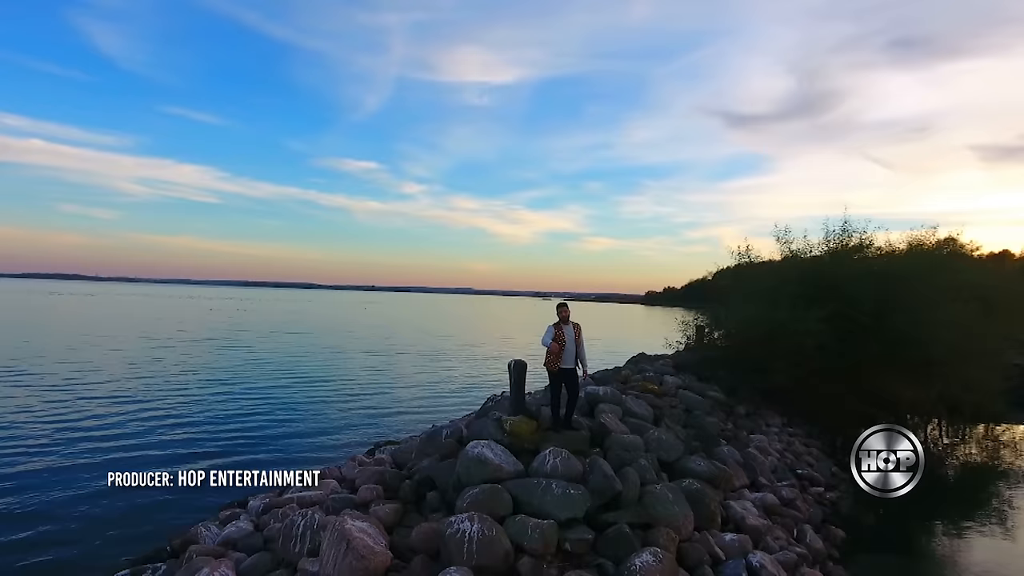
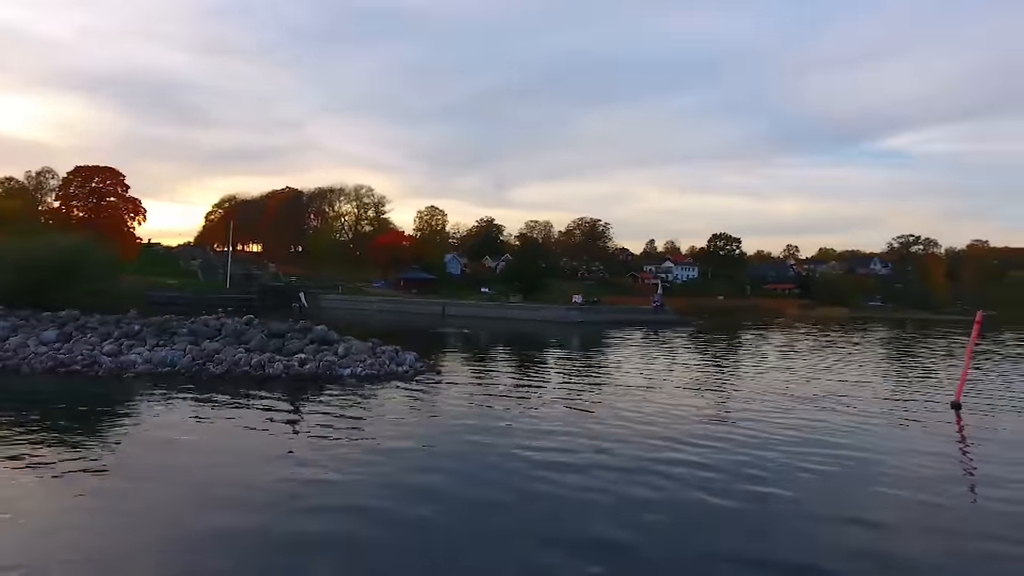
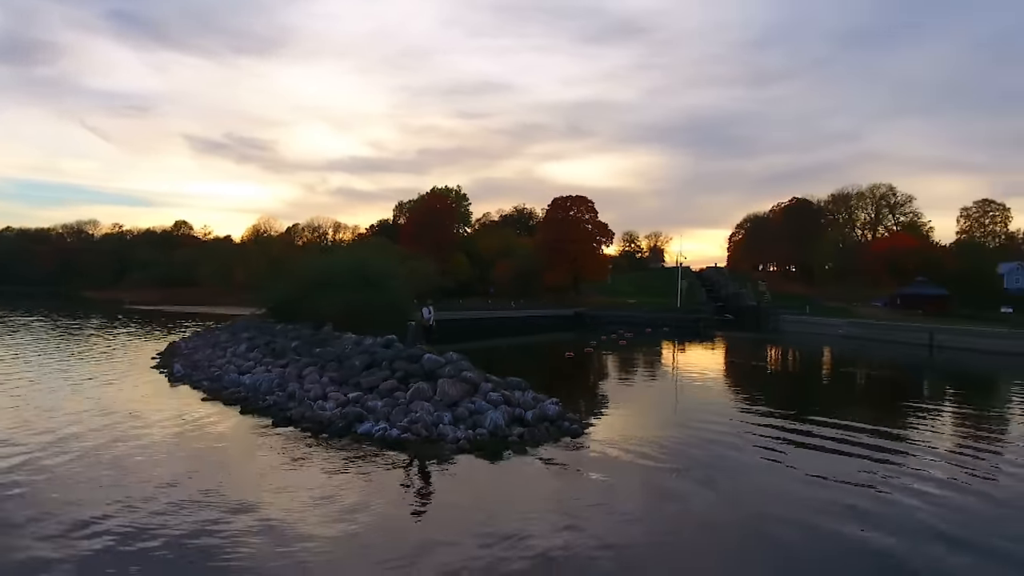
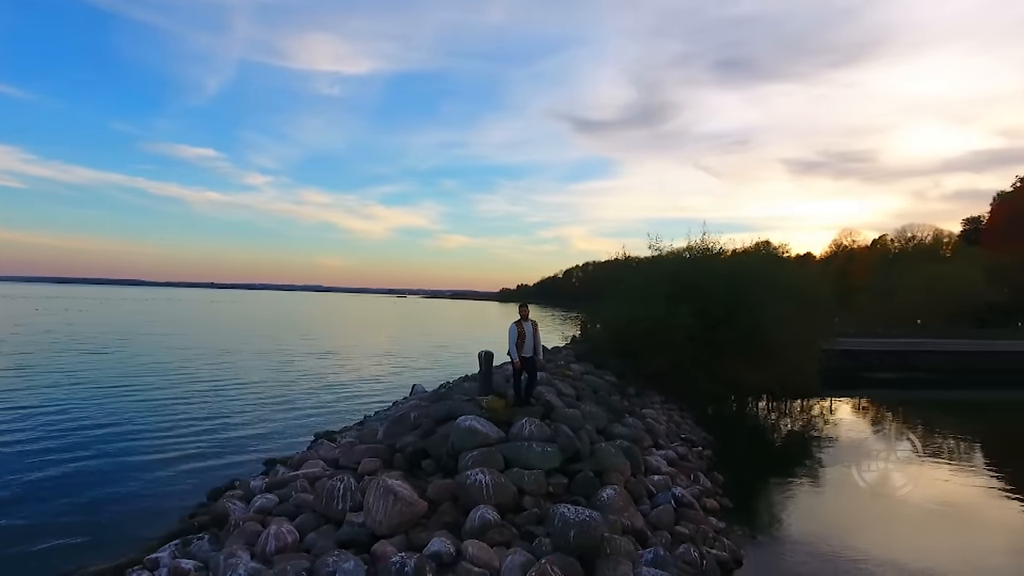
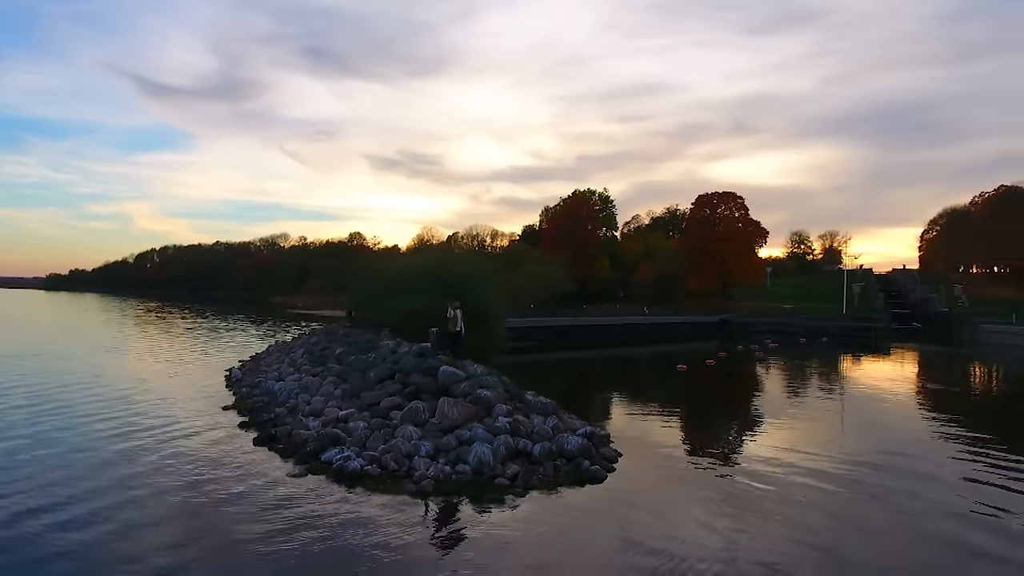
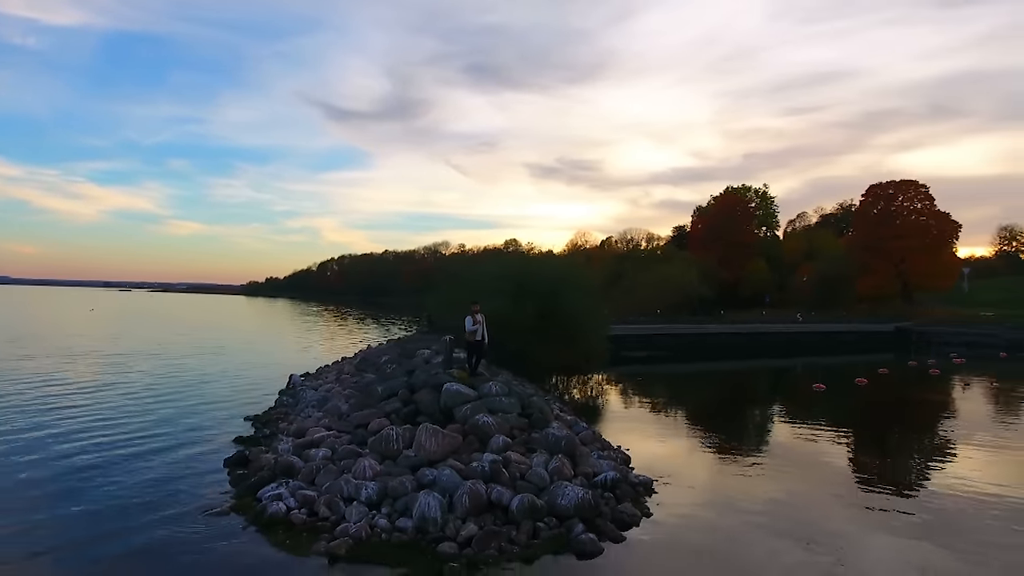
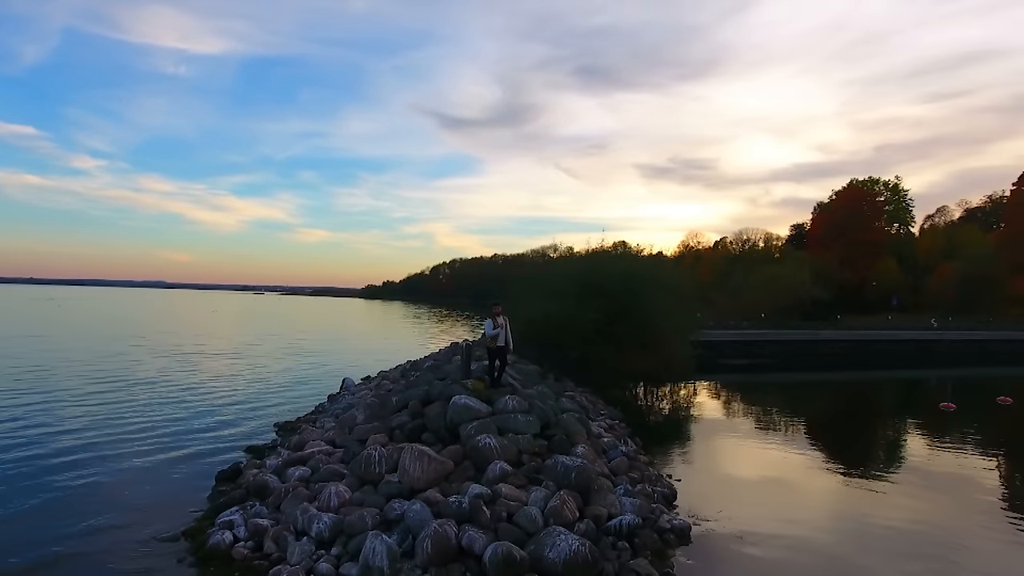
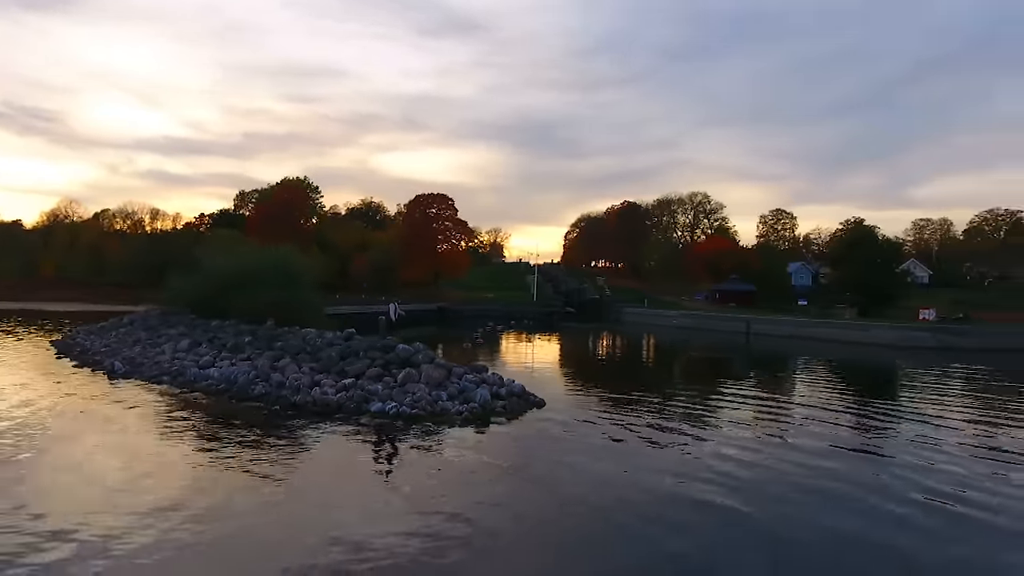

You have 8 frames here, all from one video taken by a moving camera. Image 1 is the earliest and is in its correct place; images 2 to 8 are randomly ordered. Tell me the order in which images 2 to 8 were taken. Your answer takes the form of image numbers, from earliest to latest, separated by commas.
4, 7, 6, 5, 3, 8, 2
